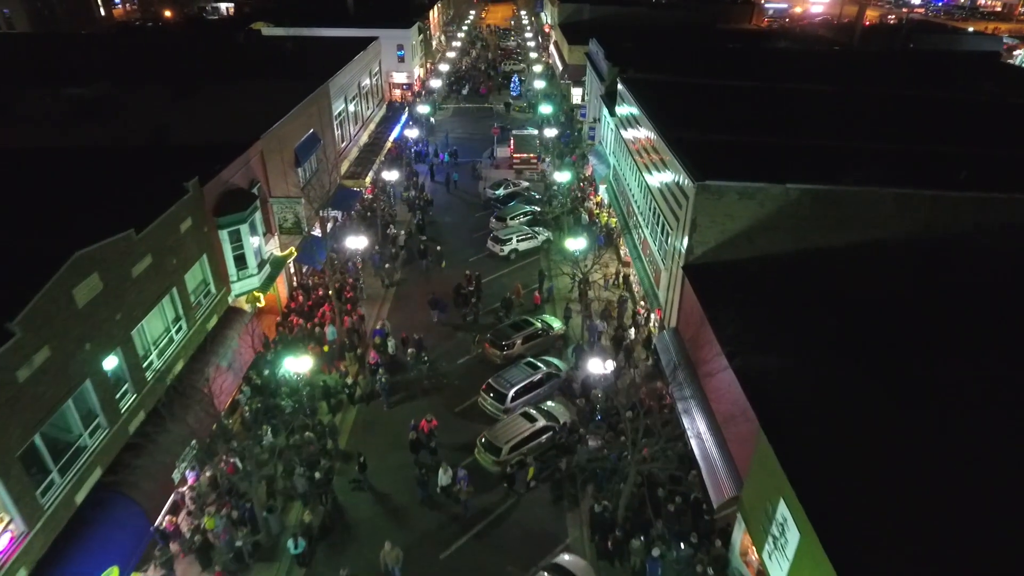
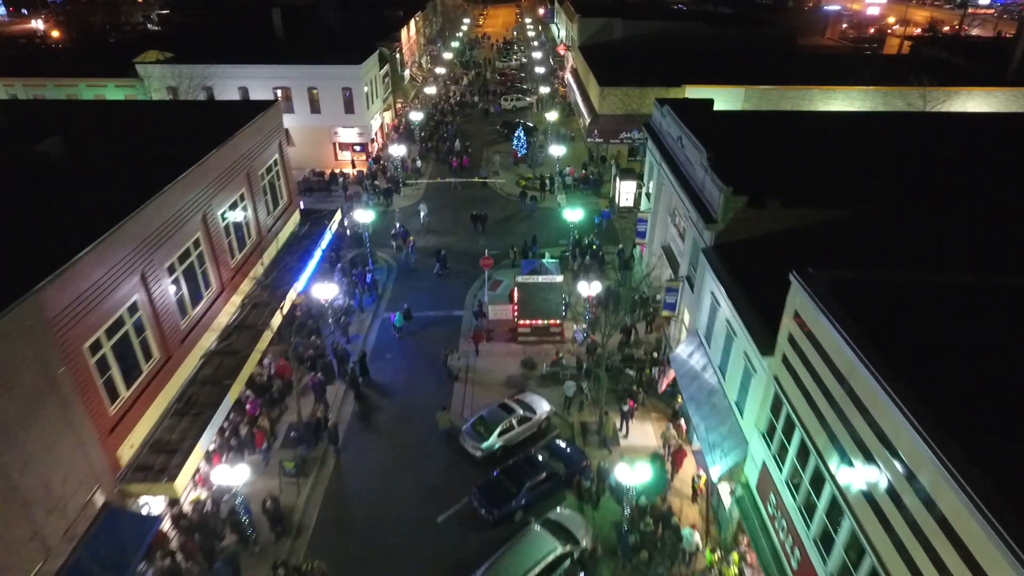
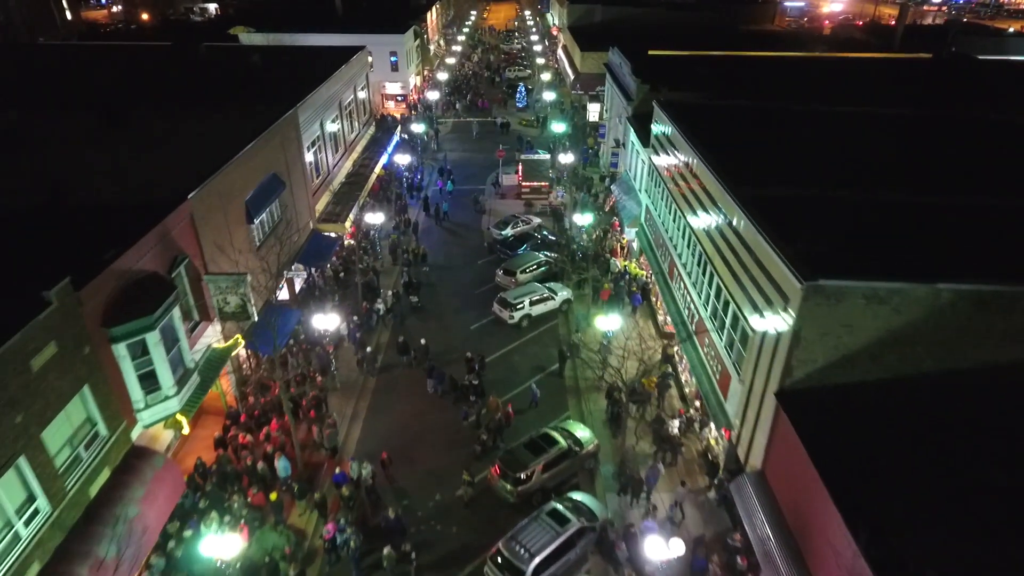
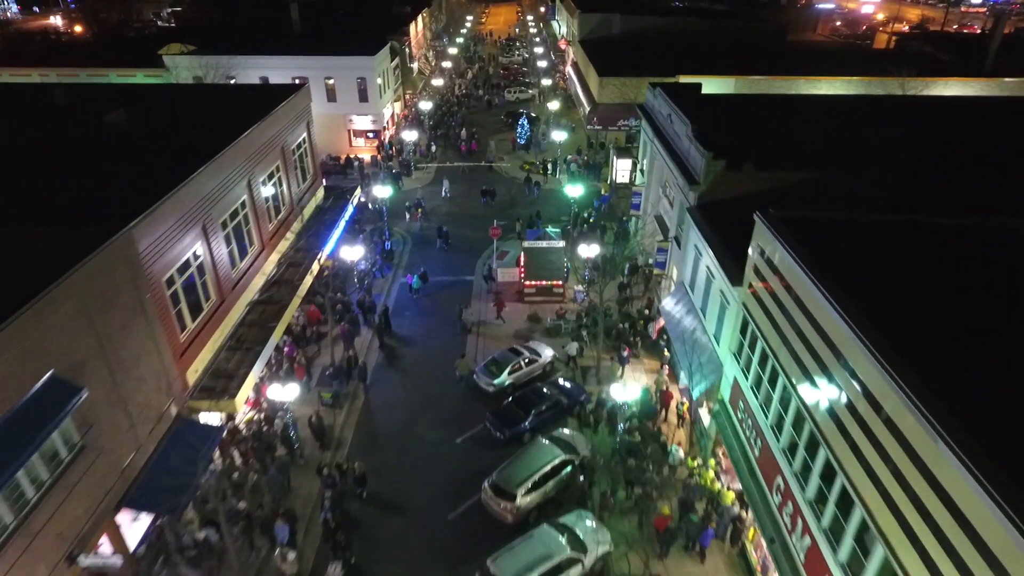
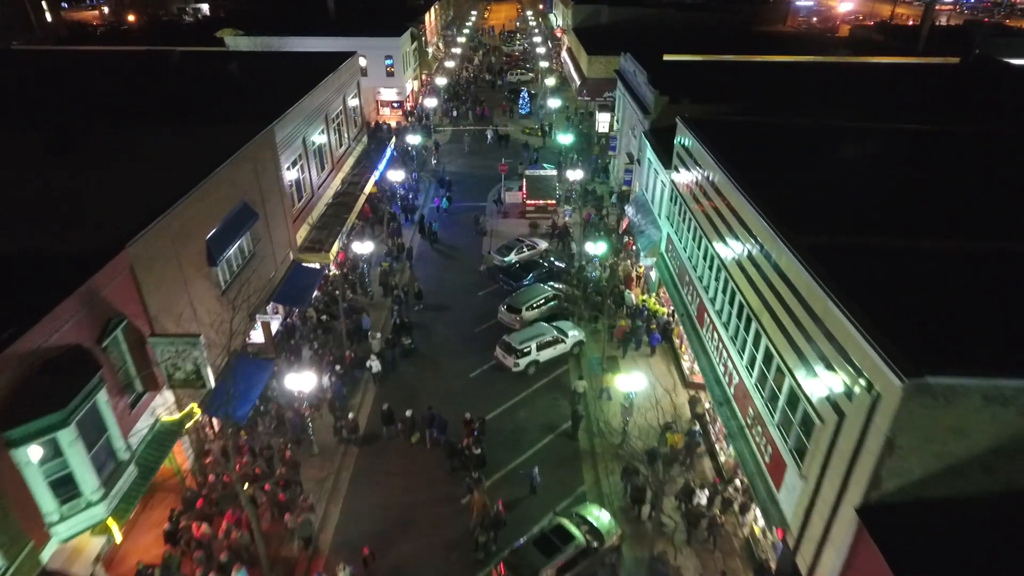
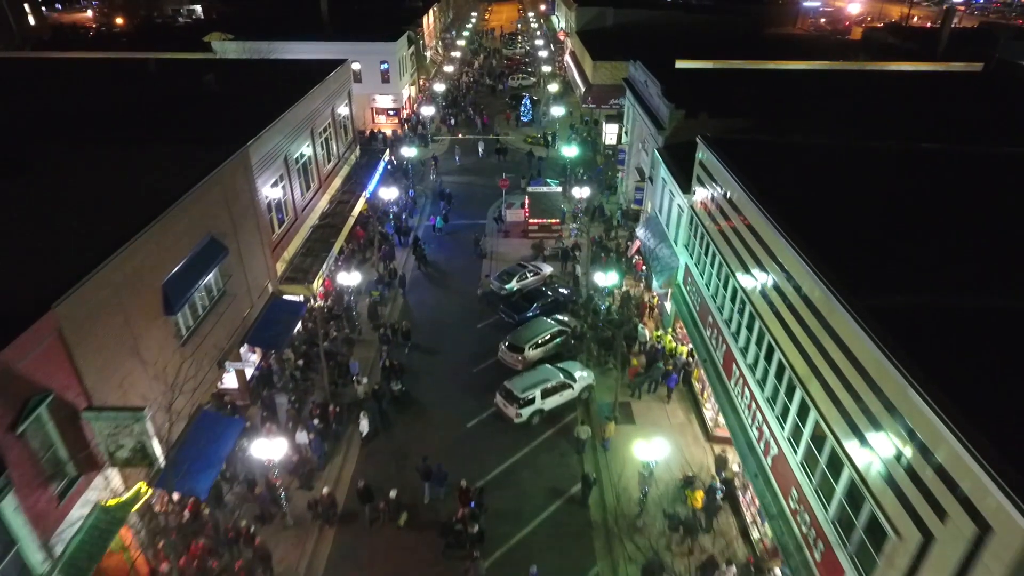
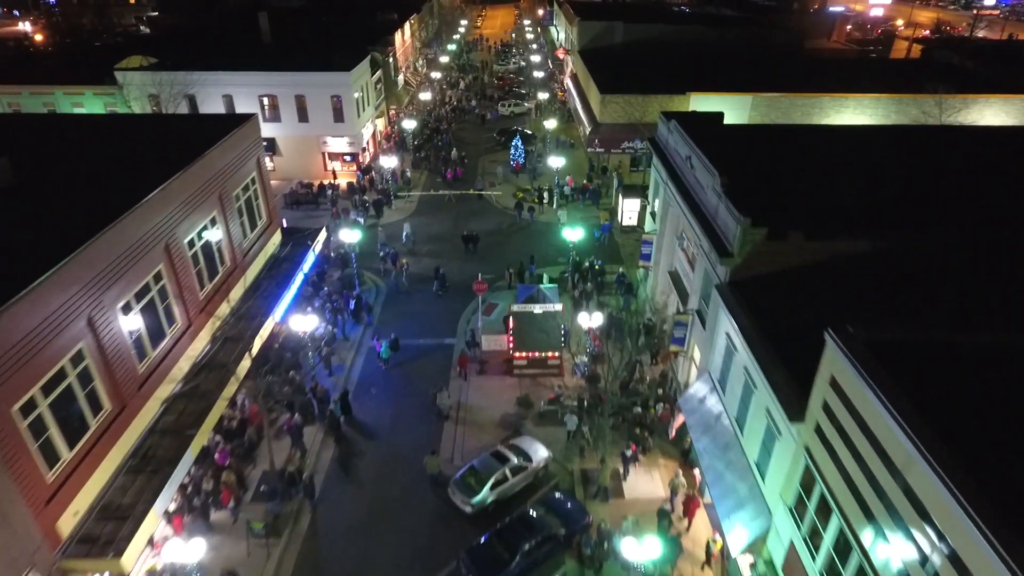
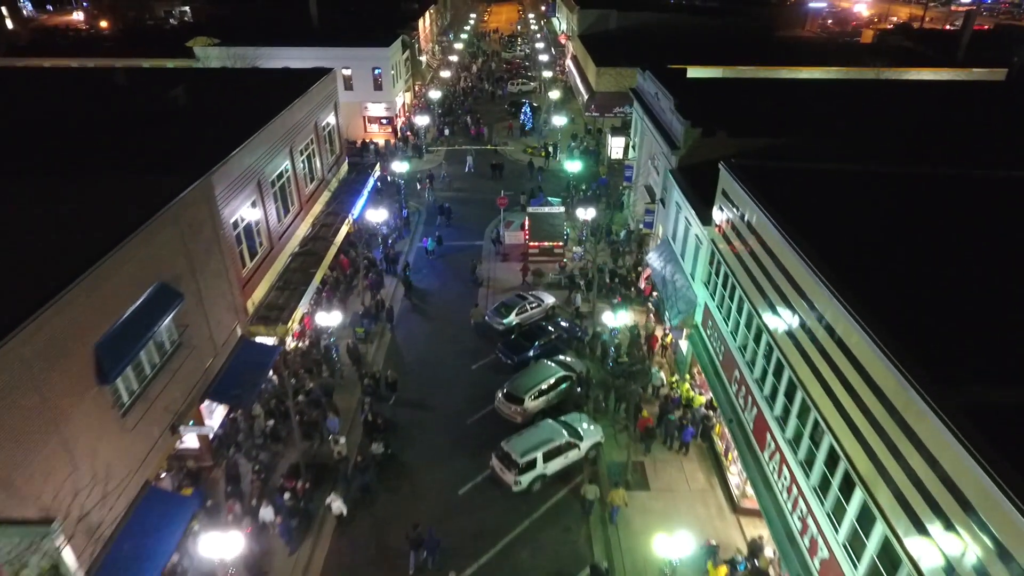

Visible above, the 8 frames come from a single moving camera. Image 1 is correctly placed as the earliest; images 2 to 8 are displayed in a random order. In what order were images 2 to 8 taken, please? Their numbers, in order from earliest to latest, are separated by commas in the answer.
3, 5, 6, 8, 4, 2, 7
